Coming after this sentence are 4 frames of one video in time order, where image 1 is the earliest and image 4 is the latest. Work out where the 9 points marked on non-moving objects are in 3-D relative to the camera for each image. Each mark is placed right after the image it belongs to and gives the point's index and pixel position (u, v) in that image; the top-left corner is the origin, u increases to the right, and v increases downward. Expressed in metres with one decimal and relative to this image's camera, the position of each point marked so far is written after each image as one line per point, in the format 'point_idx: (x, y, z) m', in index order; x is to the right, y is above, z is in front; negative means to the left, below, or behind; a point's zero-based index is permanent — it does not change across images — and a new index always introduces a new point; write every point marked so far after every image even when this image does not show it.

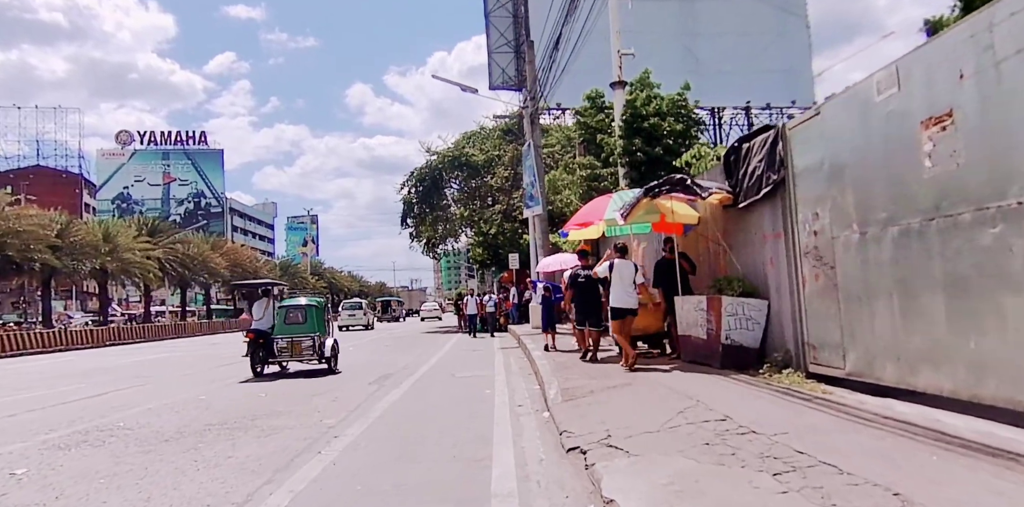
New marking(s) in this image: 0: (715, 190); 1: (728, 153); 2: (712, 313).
0: (+2.9, +0.9, +9.8) m
1: (+3.1, +1.5, +9.8) m
2: (+2.7, -0.8, +9.2) m
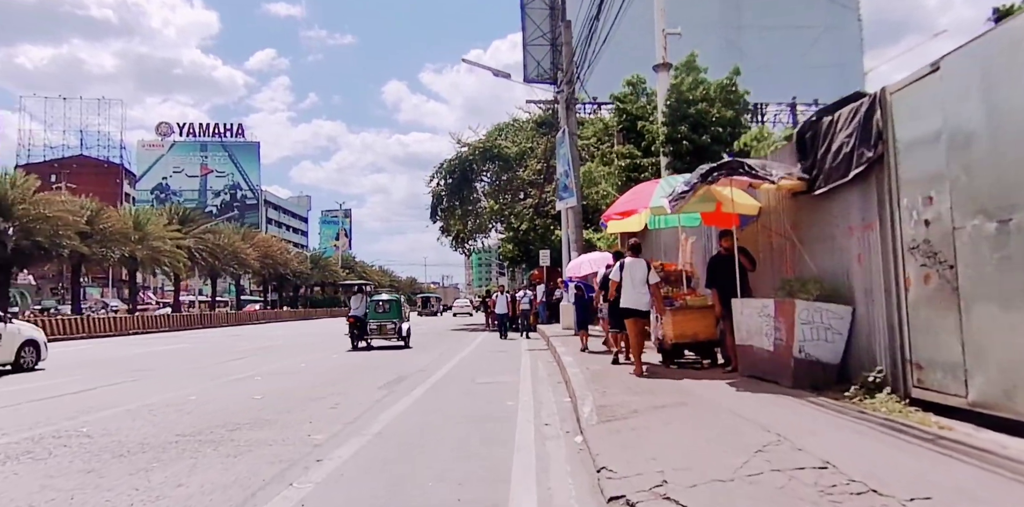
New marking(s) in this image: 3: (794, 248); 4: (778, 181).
0: (+3.3, +1.0, +8.3) m
1: (+3.5, +1.5, +8.2) m
2: (+3.0, -0.7, +7.6) m
3: (+3.6, +0.1, +8.7) m
4: (+3.2, +0.9, +8.1) m
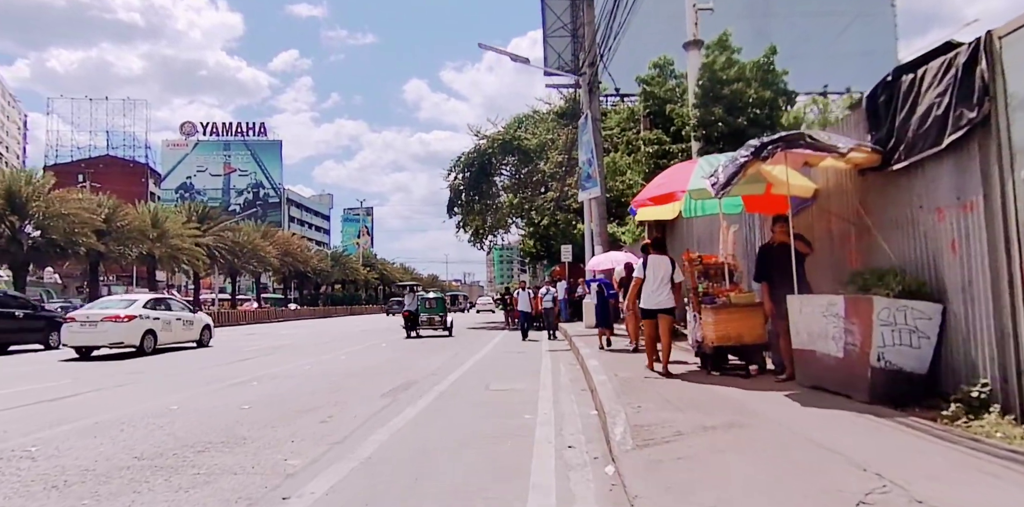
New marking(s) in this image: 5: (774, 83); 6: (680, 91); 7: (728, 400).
0: (+3.5, +1.1, +6.9) m
1: (+3.7, +1.6, +6.9) m
2: (+3.1, -0.6, +6.3) m
3: (+3.8, +0.2, +7.4) m
4: (+3.3, +1.0, +6.8) m
5: (+6.6, +4.3, +17.2) m
6: (+4.6, +4.5, +18.8) m
7: (+2.0, -1.4, +6.4) m
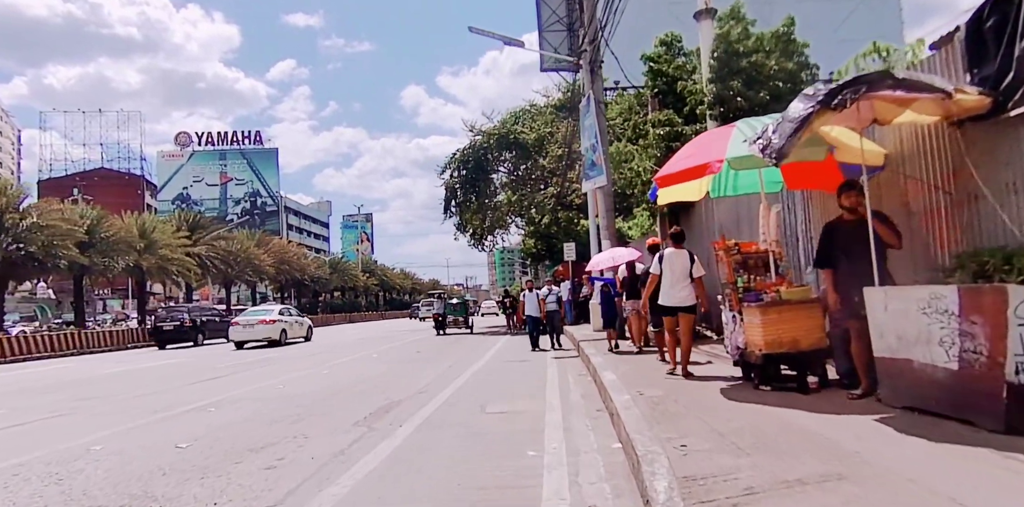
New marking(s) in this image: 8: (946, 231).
0: (+3.4, +1.3, +5.2) m
1: (+3.6, +1.8, +5.2) m
2: (+3.1, -0.4, +4.6) m
3: (+3.7, +0.4, +5.6) m
4: (+3.2, +1.2, +5.1) m
5: (+6.4, +4.5, +15.5) m
6: (+4.5, +4.6, +17.1) m
7: (+2.0, -1.2, +4.7) m
8: (+3.7, +0.2, +5.9) m
